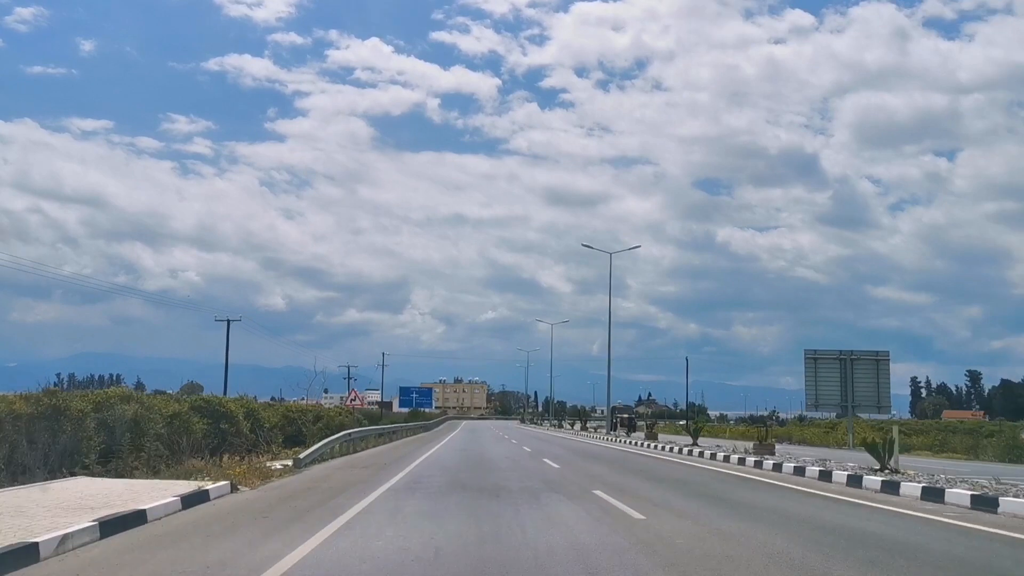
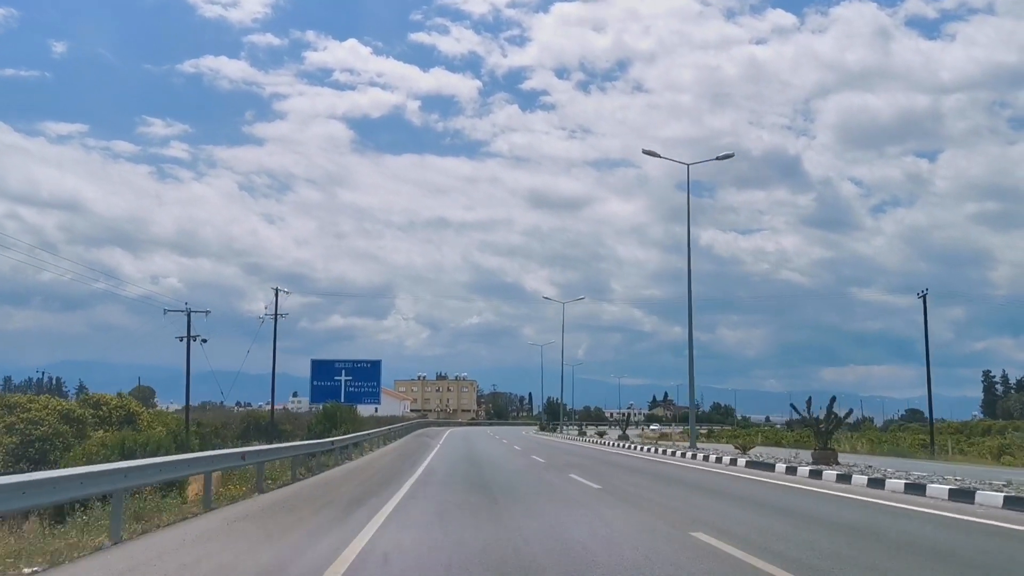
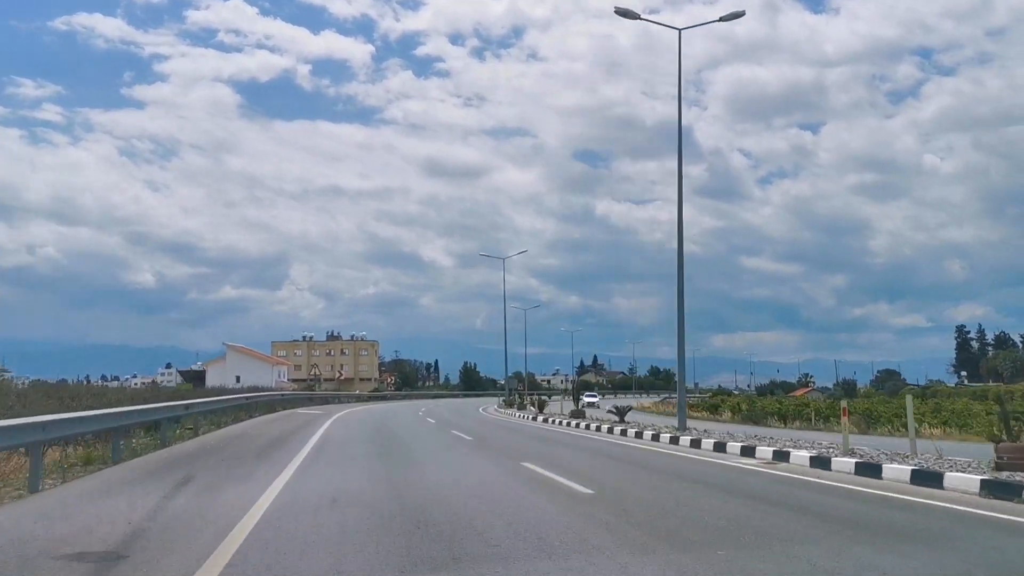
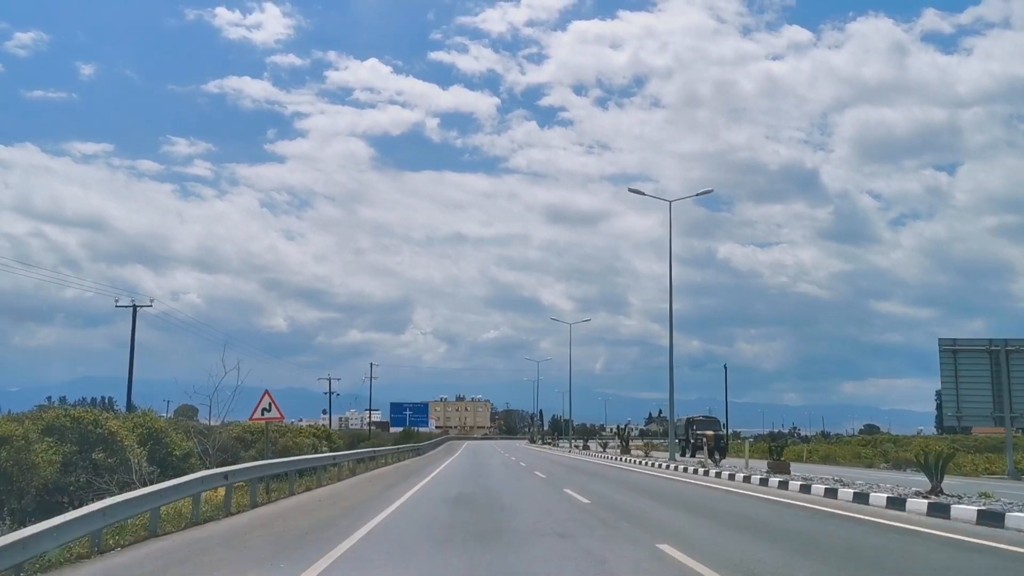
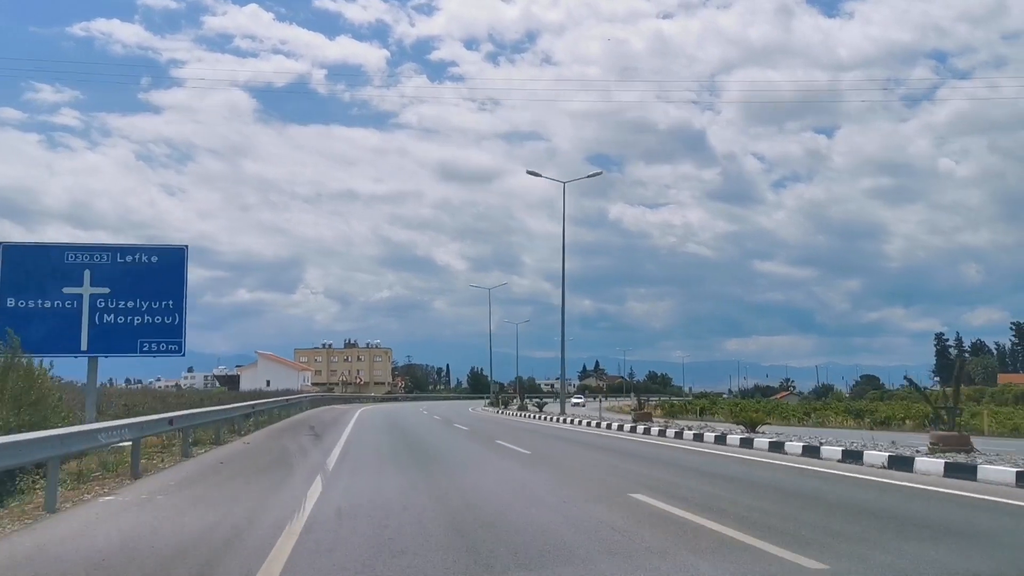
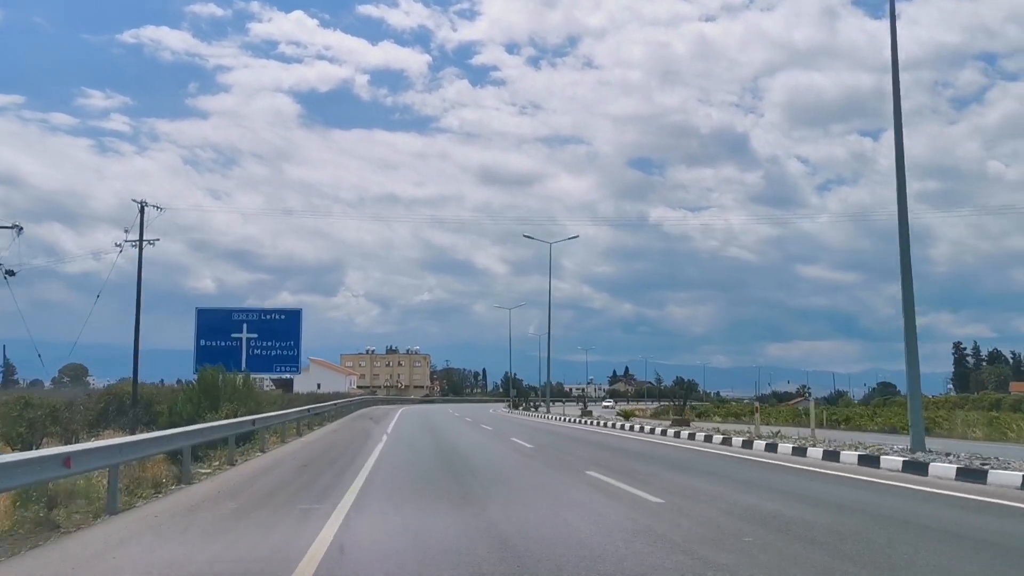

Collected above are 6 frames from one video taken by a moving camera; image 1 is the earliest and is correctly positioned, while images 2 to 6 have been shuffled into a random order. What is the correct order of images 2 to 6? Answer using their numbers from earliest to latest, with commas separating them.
4, 2, 6, 5, 3
